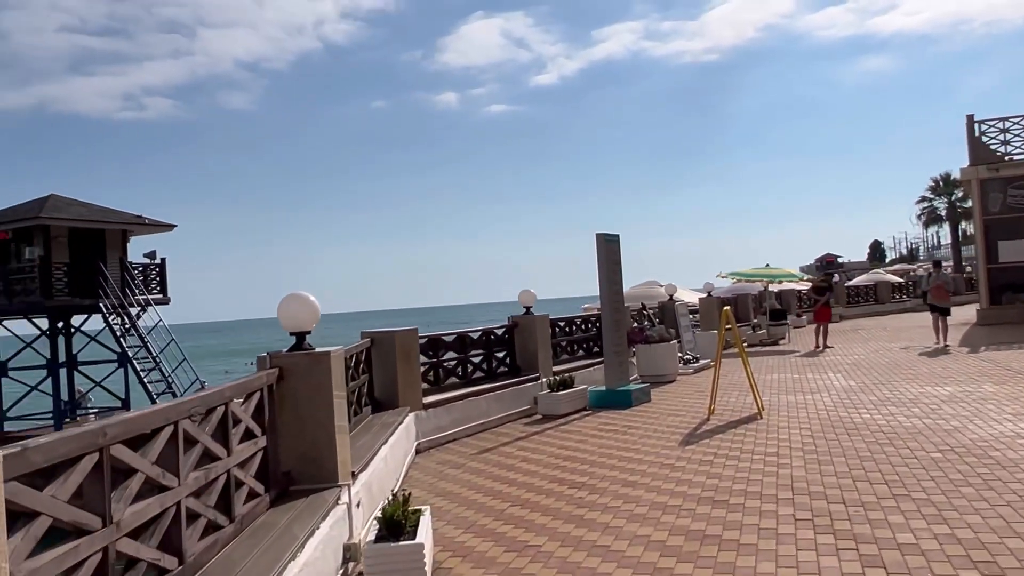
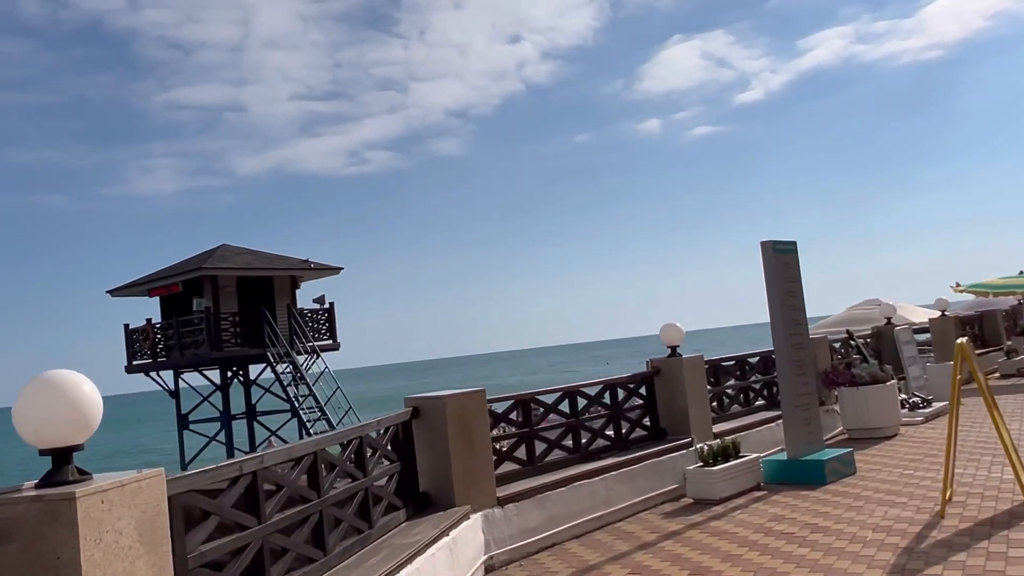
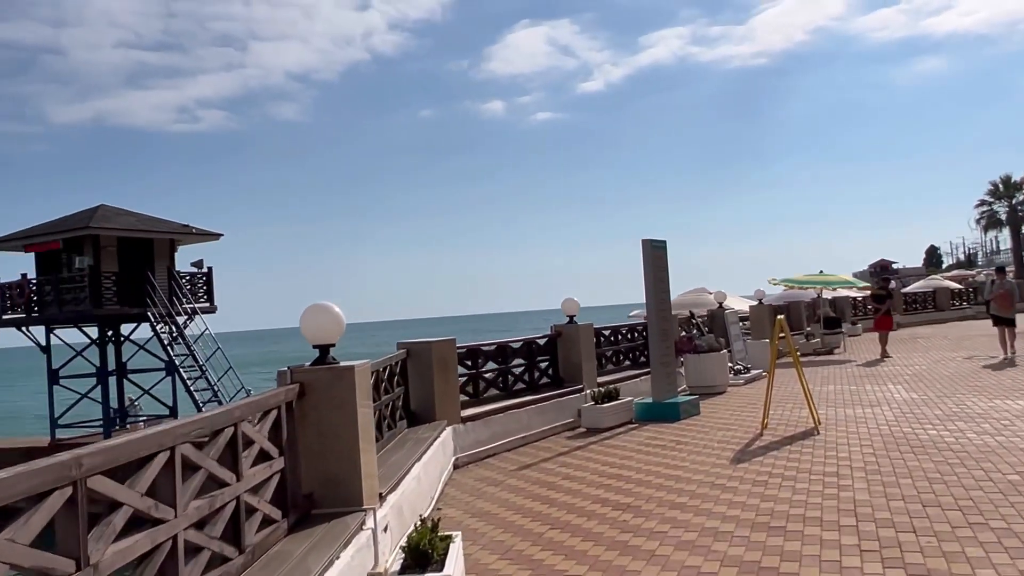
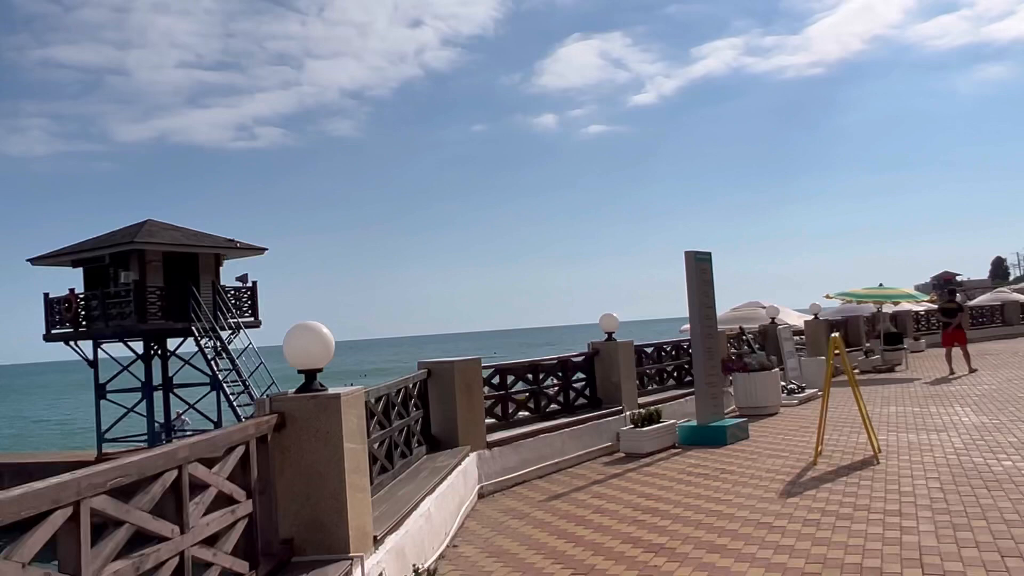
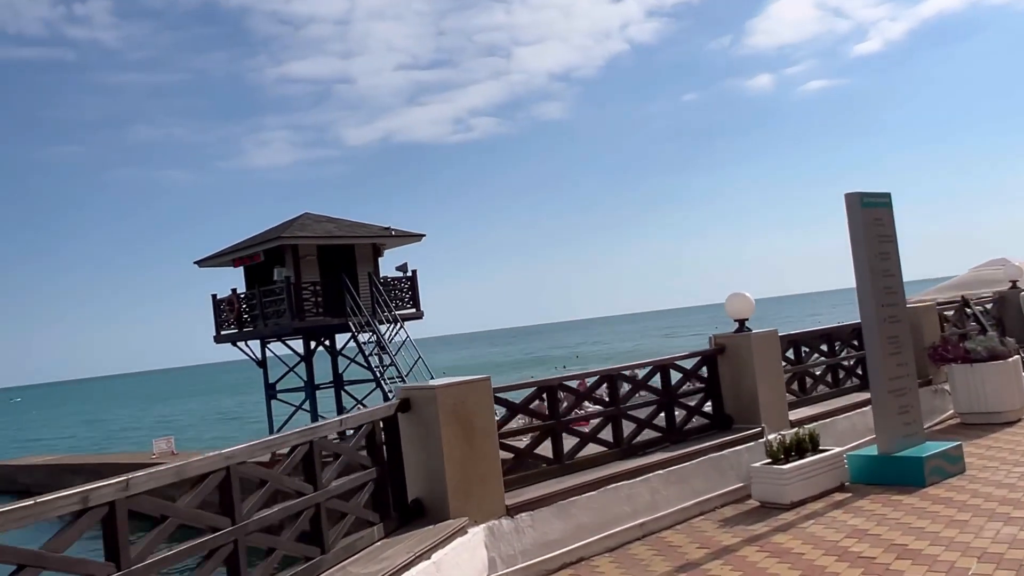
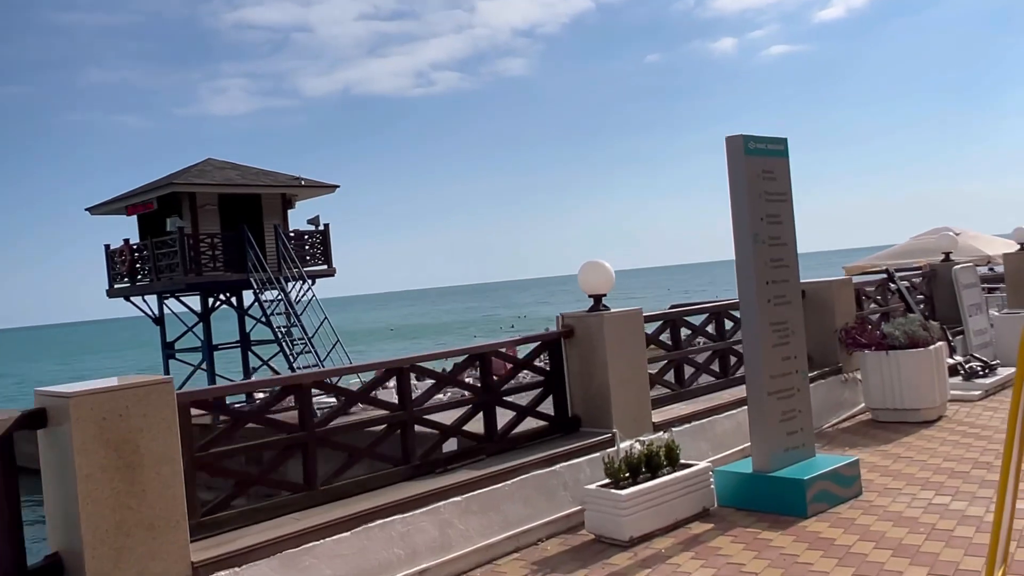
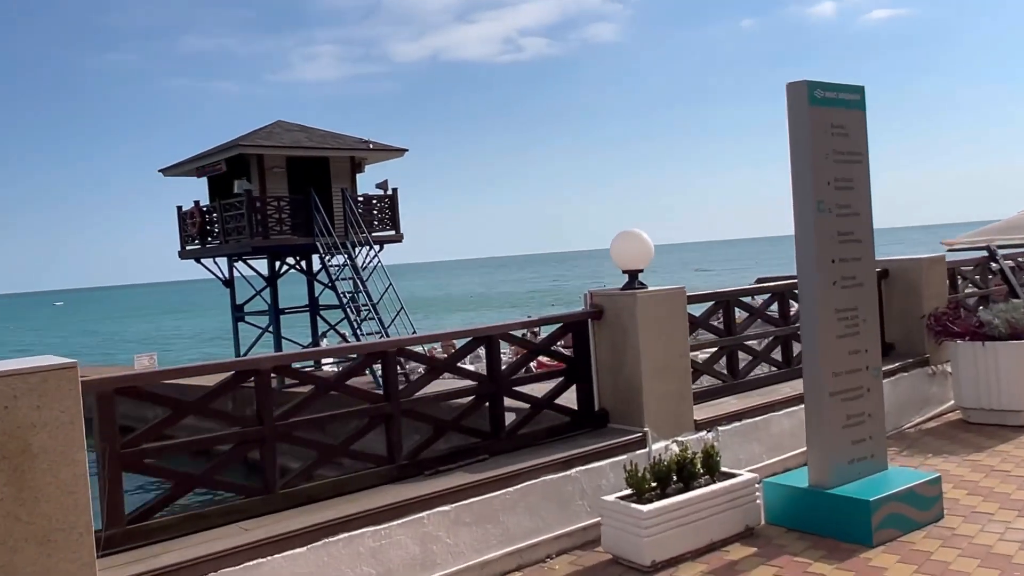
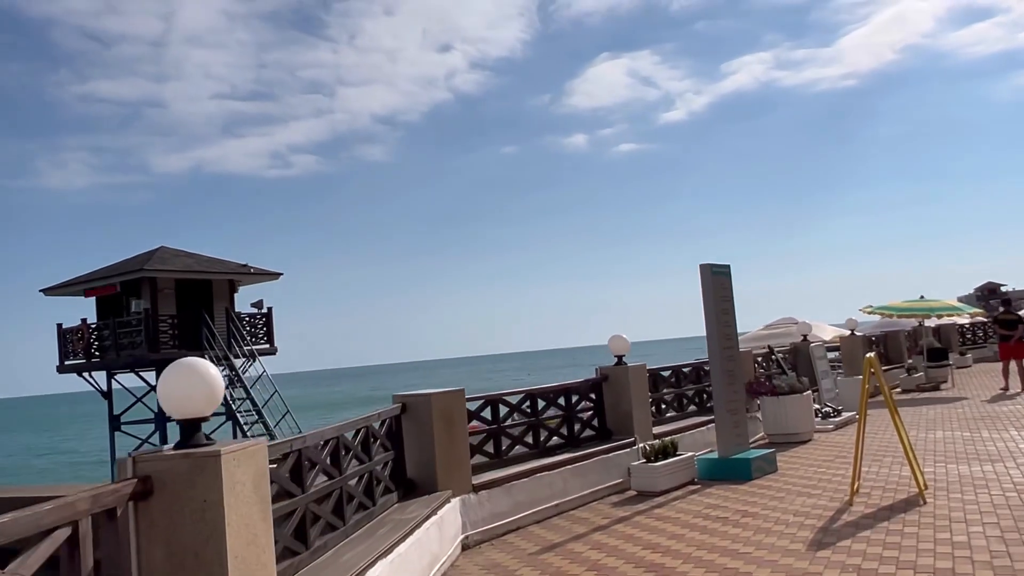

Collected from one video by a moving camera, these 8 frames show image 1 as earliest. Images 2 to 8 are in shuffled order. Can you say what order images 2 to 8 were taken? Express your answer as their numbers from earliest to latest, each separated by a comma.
3, 4, 8, 2, 5, 6, 7
